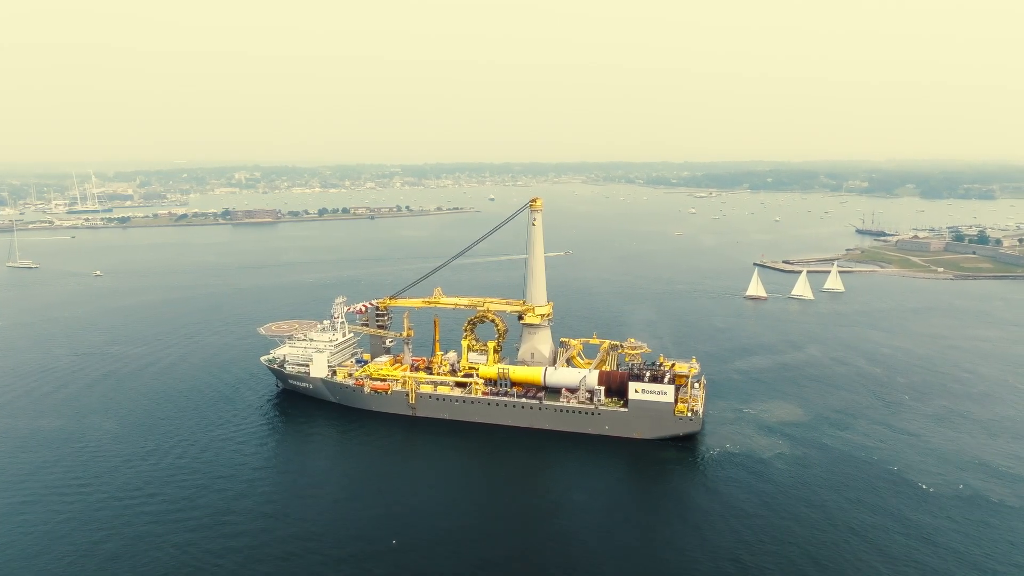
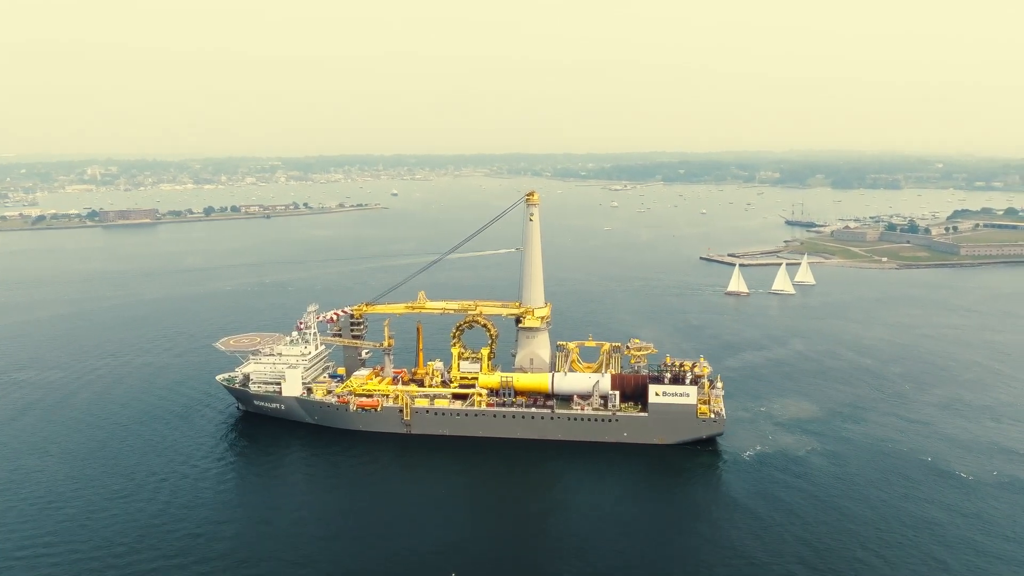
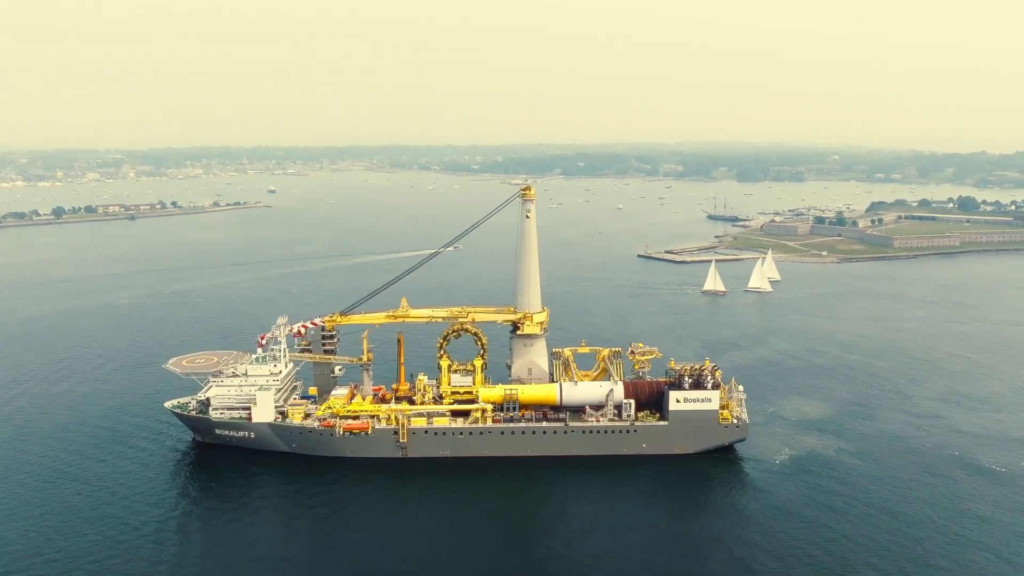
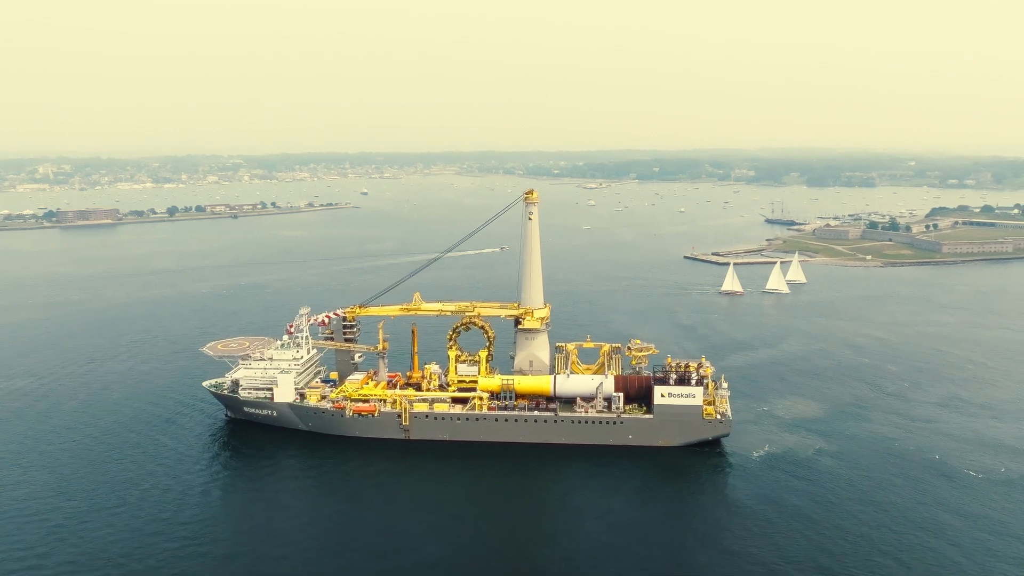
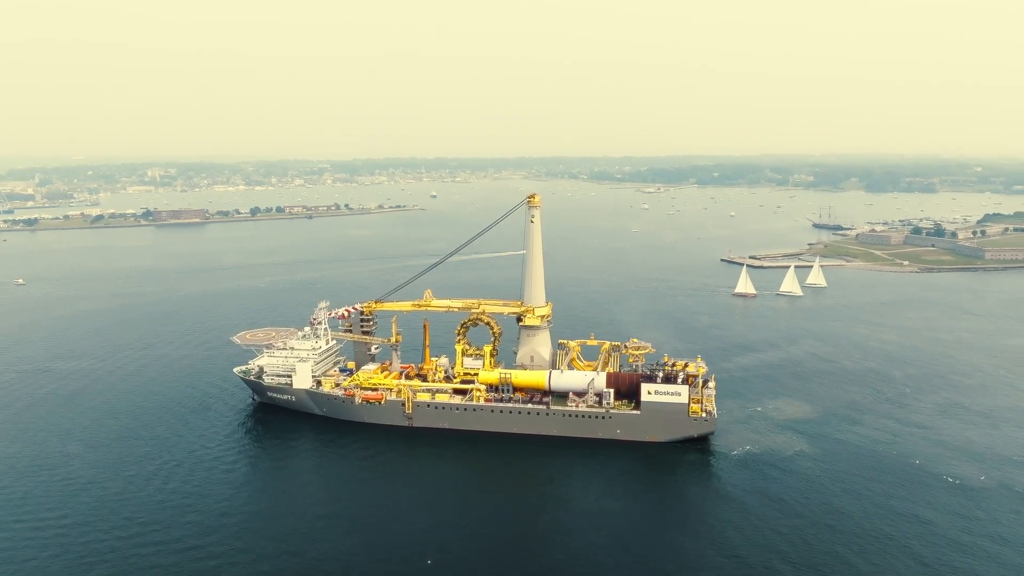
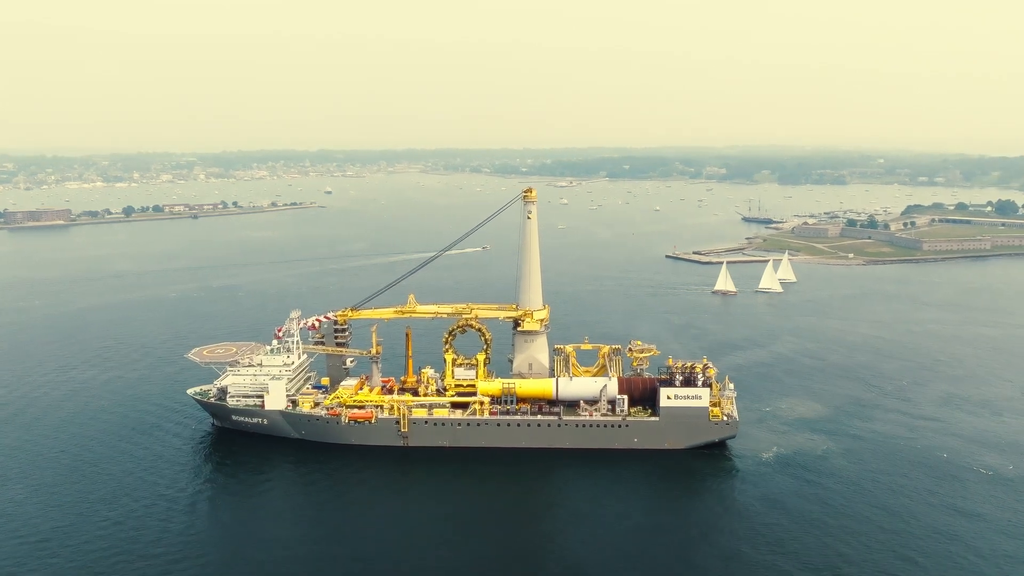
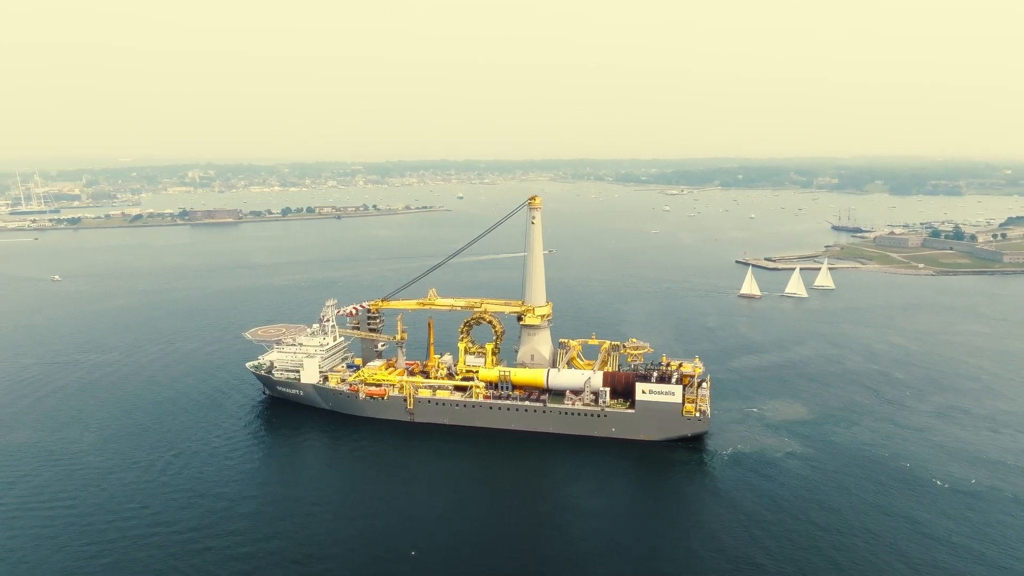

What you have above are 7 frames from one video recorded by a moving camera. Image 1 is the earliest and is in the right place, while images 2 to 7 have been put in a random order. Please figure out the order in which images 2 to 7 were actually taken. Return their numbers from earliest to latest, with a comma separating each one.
7, 5, 2, 4, 6, 3
